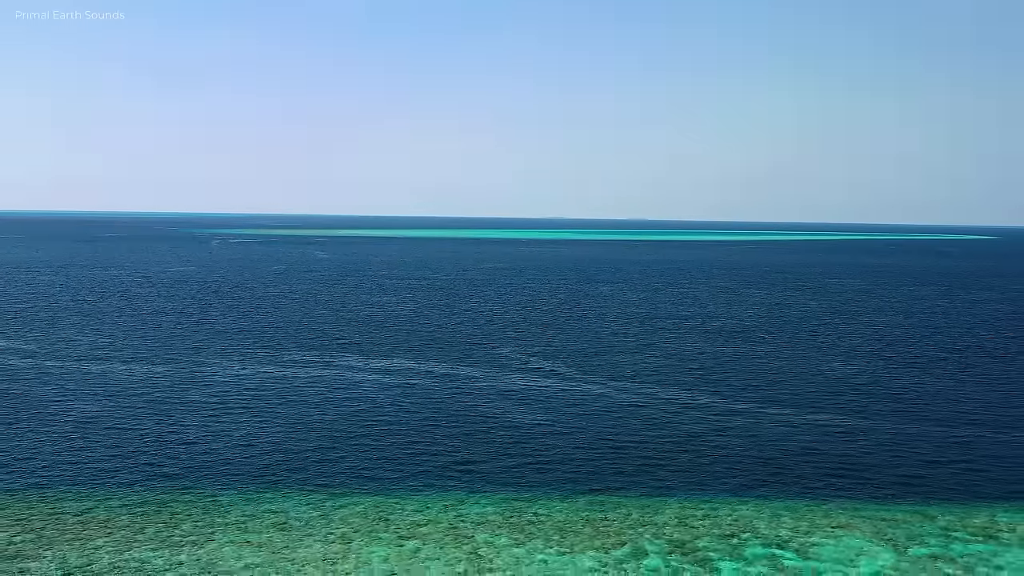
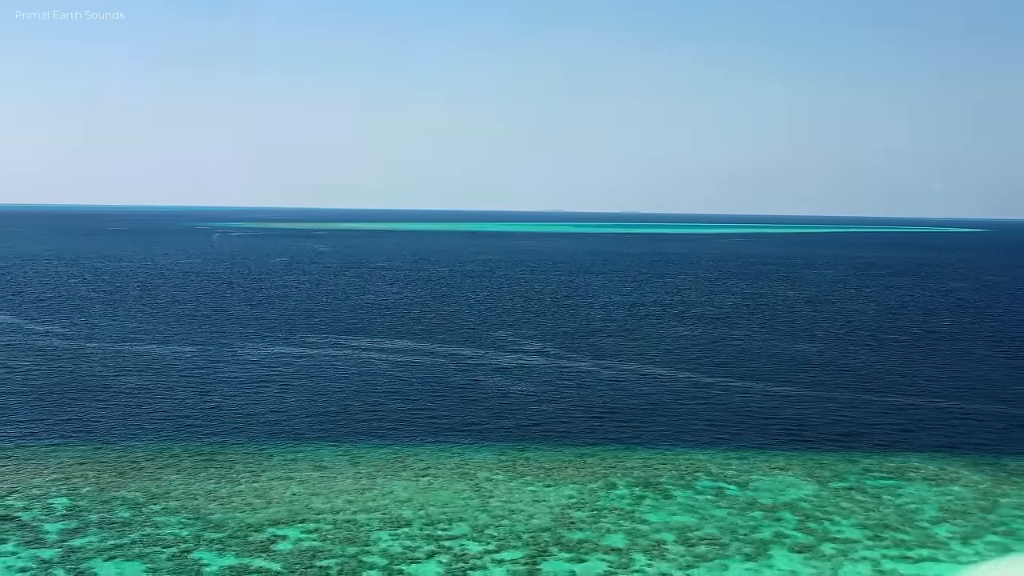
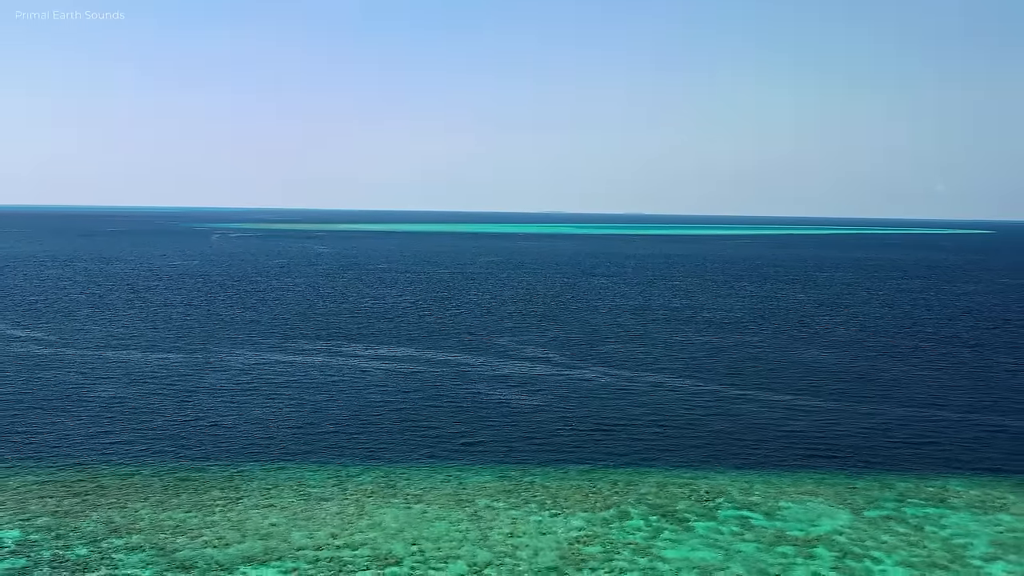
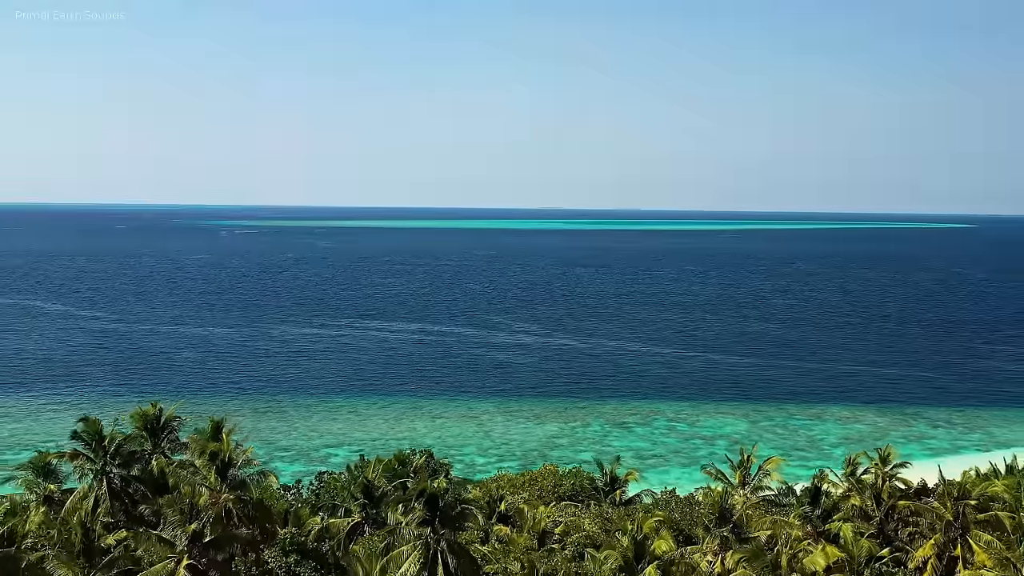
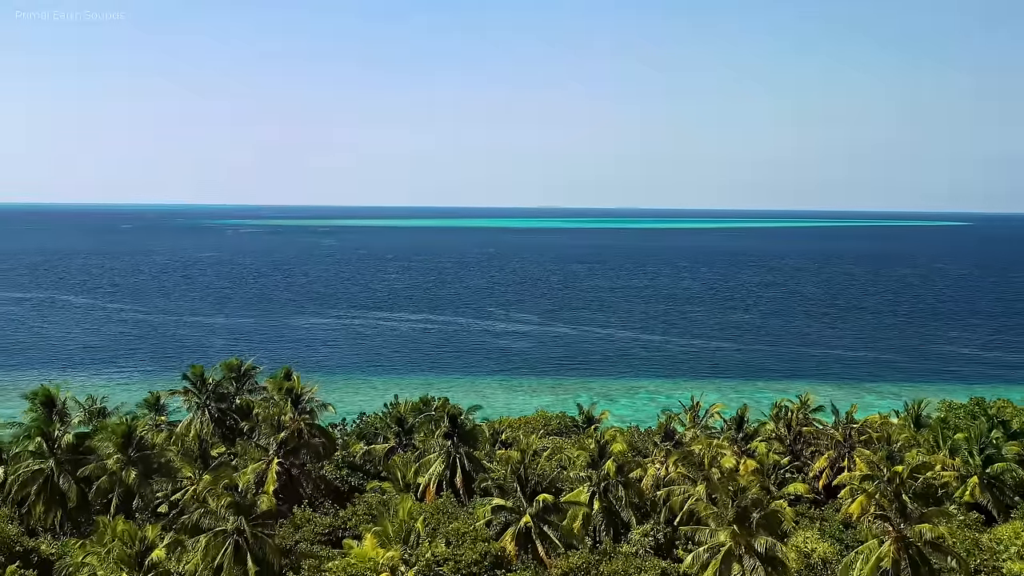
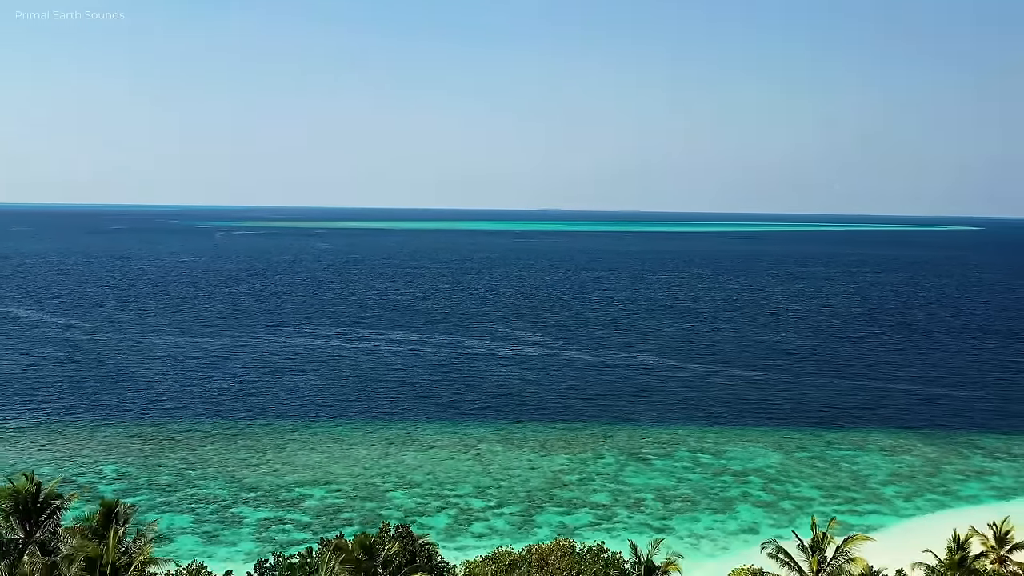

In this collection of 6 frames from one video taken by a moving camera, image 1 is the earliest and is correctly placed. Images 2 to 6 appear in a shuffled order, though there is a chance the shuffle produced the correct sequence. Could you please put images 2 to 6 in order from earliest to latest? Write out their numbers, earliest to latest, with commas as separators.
3, 2, 6, 4, 5
